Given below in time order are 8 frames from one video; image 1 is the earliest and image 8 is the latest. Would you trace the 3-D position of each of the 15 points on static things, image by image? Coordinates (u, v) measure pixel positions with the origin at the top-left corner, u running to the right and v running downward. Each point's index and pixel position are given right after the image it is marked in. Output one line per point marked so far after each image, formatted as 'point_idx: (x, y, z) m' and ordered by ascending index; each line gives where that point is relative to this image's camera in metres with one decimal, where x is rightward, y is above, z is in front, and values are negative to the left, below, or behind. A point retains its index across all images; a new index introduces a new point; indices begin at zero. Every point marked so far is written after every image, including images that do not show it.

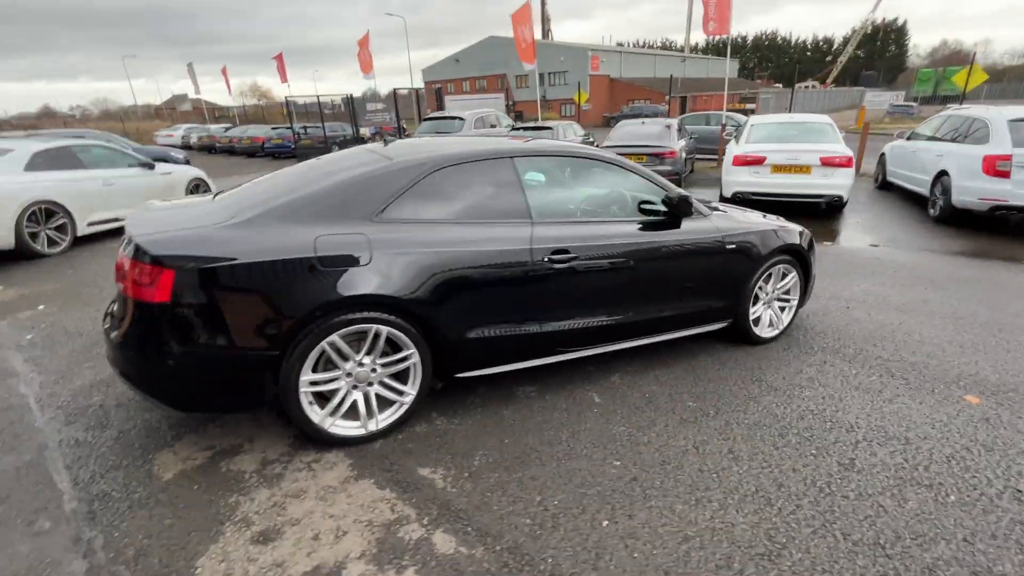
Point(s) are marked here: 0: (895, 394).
0: (+2.6, -0.7, +3.3) m
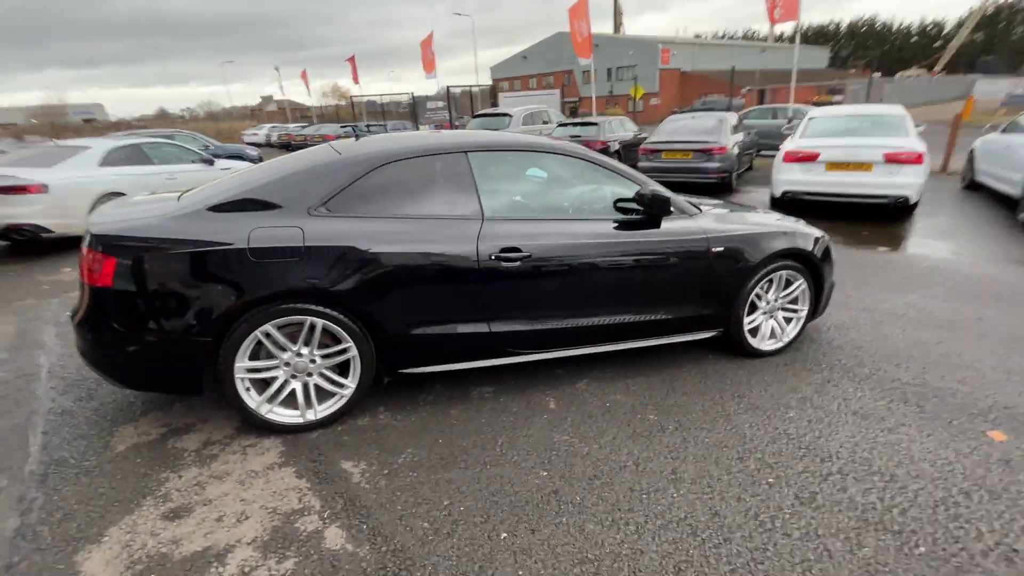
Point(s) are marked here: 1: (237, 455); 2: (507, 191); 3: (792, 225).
0: (+2.3, -0.8, +2.9) m
1: (-1.4, -0.9, +2.5) m
2: (0.0, +0.6, +3.1) m
3: (+2.1, +0.5, +3.7) m
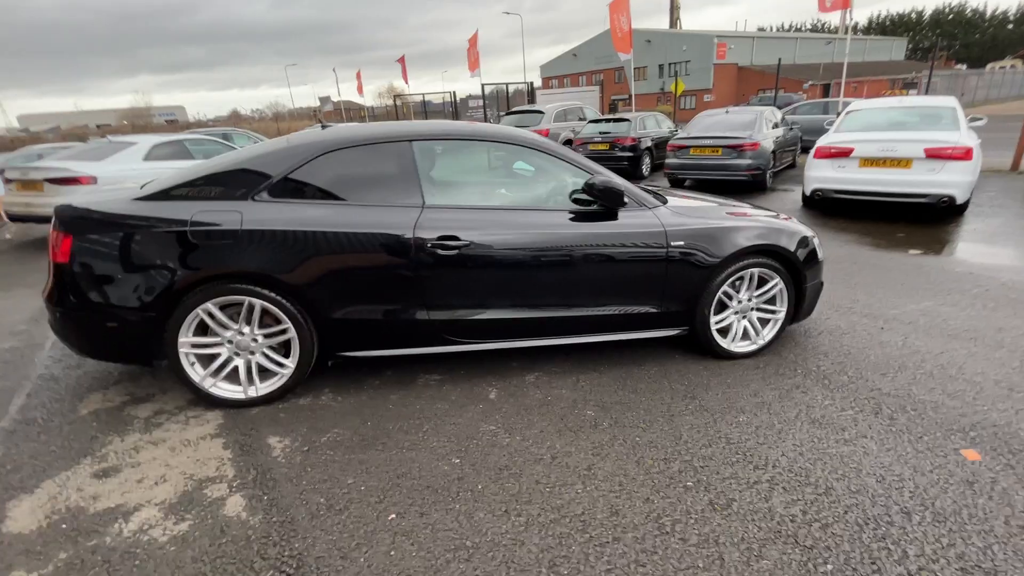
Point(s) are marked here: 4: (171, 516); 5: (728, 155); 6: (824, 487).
0: (+1.9, -0.8, +2.7) m
1: (-1.9, -0.8, +2.7) m
2: (-0.4, +0.7, +3.1) m
3: (+1.9, +0.5, +3.5) m
4: (-1.5, -1.0, +2.1) m
5: (+4.4, +2.7, +9.8) m
6: (+1.5, -0.9, +2.3) m
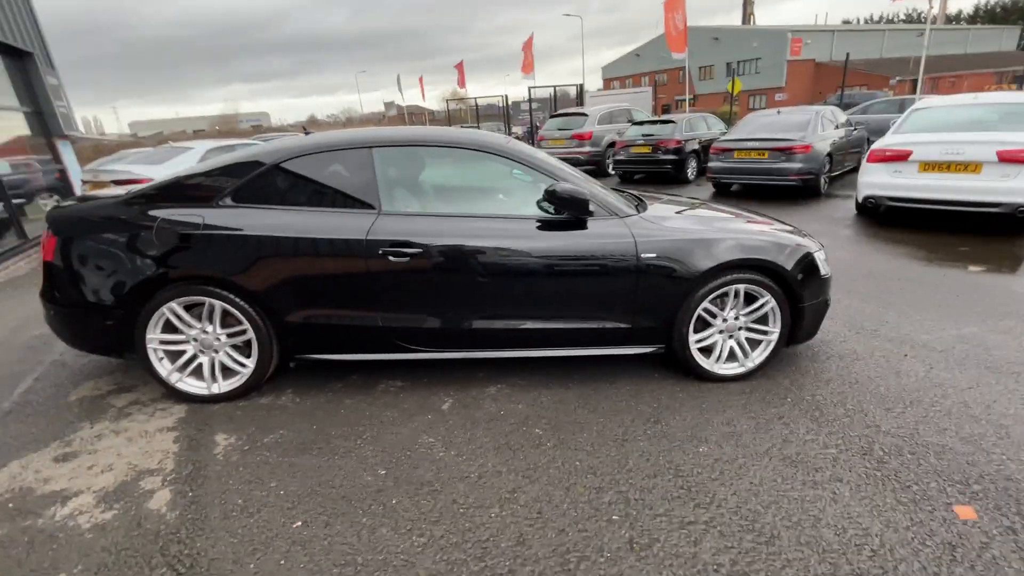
0: (+1.6, -0.9, +2.4) m
1: (-2.2, -0.7, +2.8) m
2: (-0.6, +0.6, +3.0) m
3: (+1.7, +0.4, +3.2) m
4: (-1.9, -1.0, +2.2) m
5: (+5.0, +2.5, +9.2) m
6: (+1.1, -1.0, +2.0) m
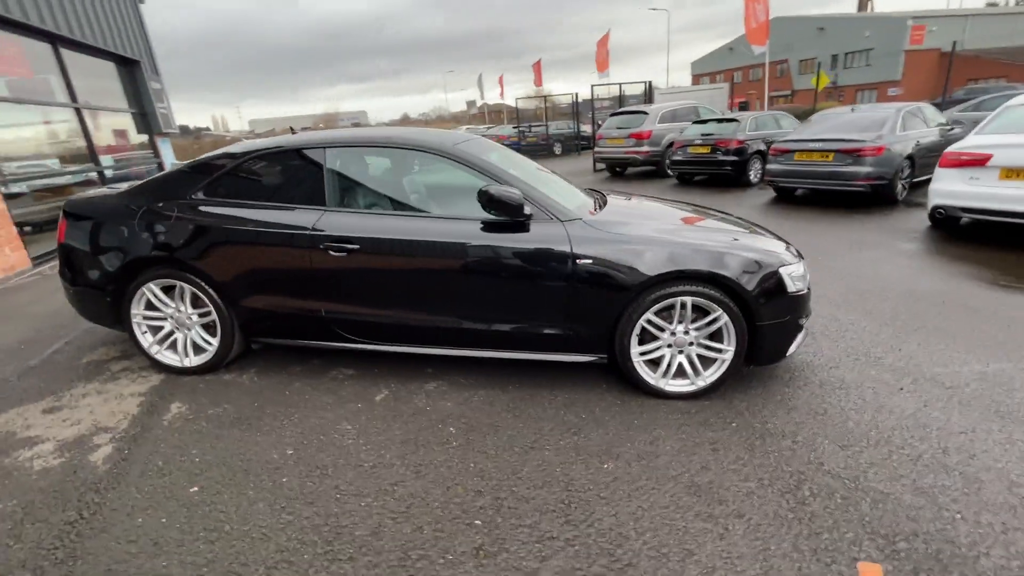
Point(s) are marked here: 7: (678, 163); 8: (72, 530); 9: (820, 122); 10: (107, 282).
0: (+1.0, -1.0, +2.2) m
1: (-2.6, -0.6, +3.2) m
2: (-0.9, +0.7, +3.2) m
3: (+1.3, +0.3, +2.9) m
4: (-2.4, -0.9, +2.5) m
5: (+5.7, +2.2, +8.3) m
6: (+0.5, -1.1, +1.9) m
7: (+4.1, +3.1, +11.9) m
8: (-1.9, -1.0, +2.1) m
9: (+6.1, +3.3, +9.5) m
10: (-2.7, 0.0, +3.2) m
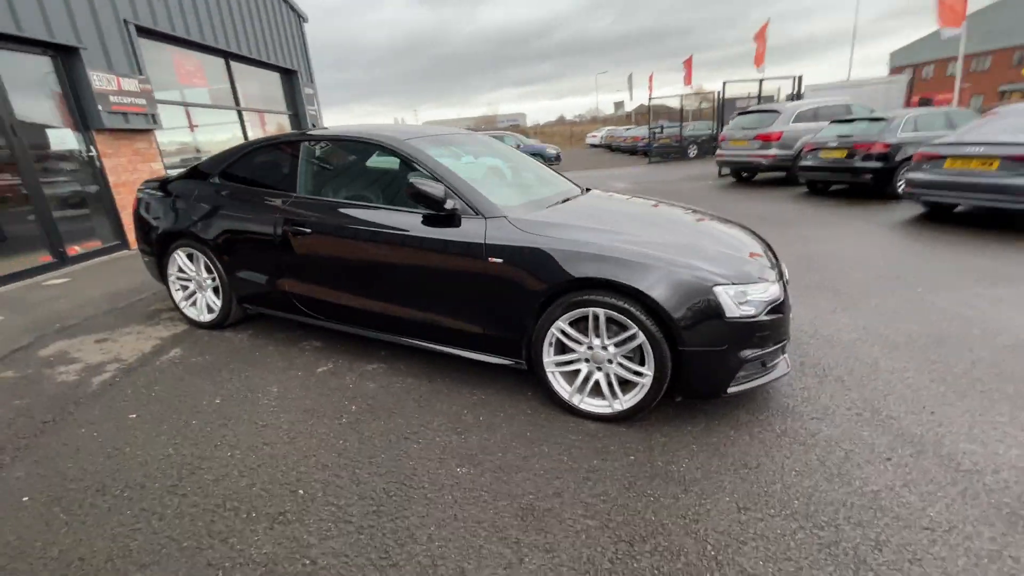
0: (+0.1, -1.1, +2.0) m
1: (-2.9, -0.3, +4.0) m
2: (-1.2, +0.8, +3.5) m
3: (+0.8, +0.2, +2.6) m
4: (-3.0, -0.6, +3.3) m
5: (+6.7, +1.6, +6.4) m
6: (-0.5, -1.1, +1.9) m
7: (+6.3, +2.5, +10.3) m
8: (-2.7, -0.8, +2.7) m
9: (+7.5, +2.6, +7.4) m
10: (-3.0, +0.3, +4.1) m
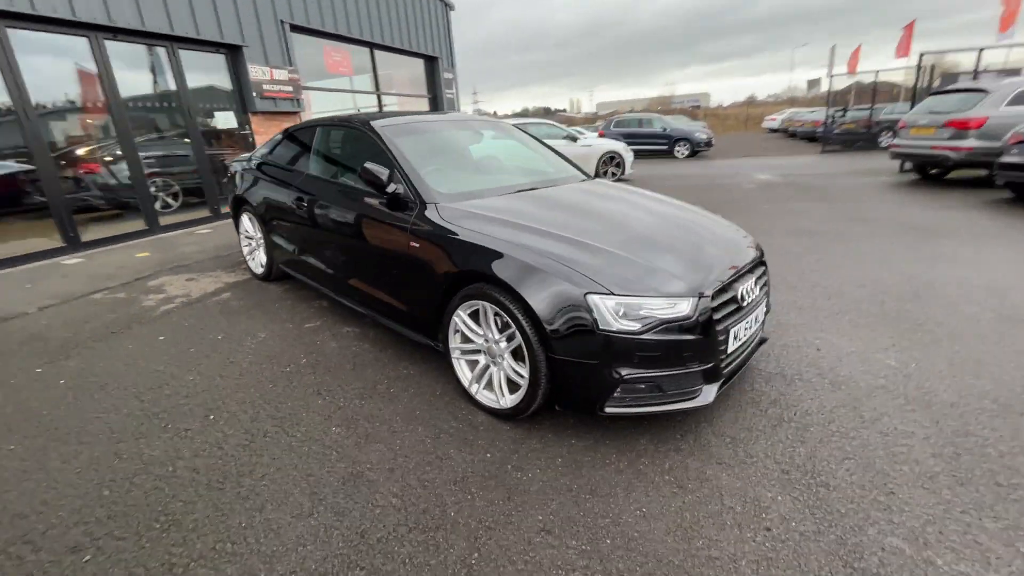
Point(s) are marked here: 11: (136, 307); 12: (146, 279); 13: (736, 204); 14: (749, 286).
0: (-0.8, -1.0, +2.1) m
1: (-2.9, +0.1, +5.0) m
2: (-1.4, +1.1, +3.9) m
3: (+0.2, +0.2, +2.5) m
4: (-3.2, -0.1, +4.4) m
5: (+7.2, +0.9, +4.1) m
6: (-1.3, -0.9, +2.2) m
7: (+8.1, +2.0, +7.9) m
8: (-3.1, -0.4, +3.7) m
9: (+8.4, +1.8, +4.7) m
10: (-2.9, +0.8, +5.0) m
11: (-3.3, -0.2, +4.2) m
12: (-3.7, +0.1, +4.8) m
13: (+4.2, +1.6, +9.1) m
14: (+1.3, 0.0, +2.7) m
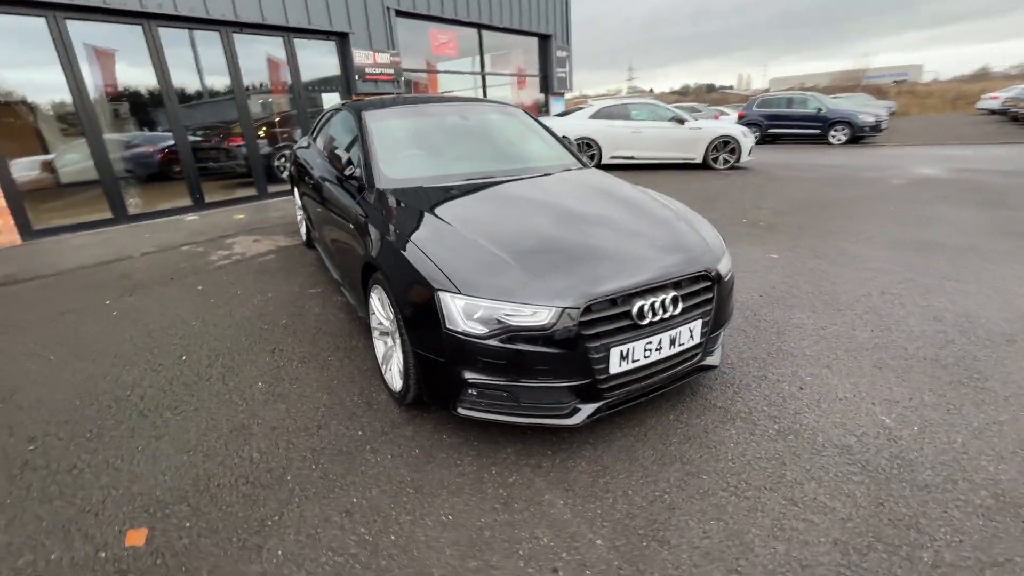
0: (-1.5, -0.8, +2.4) m
1: (-2.7, +0.6, +5.8) m
2: (-1.4, +1.3, +4.2) m
3: (-0.4, +0.2, +2.4) m
4: (-3.2, +0.4, +5.2) m
5: (+6.8, +0.2, +2.0) m
6: (-2.1, -0.7, +2.7) m
7: (+8.9, +1.3, +5.3) m
8: (-3.3, +0.1, +4.6) m
9: (+8.2, +1.0, +2.3) m
10: (-2.6, +1.3, +5.7) m
11: (-3.3, +0.3, +5.1) m
12: (-3.5, +0.6, +5.8) m
13: (+5.5, +1.3, +7.6) m
14: (+0.7, -0.1, +2.3) m
